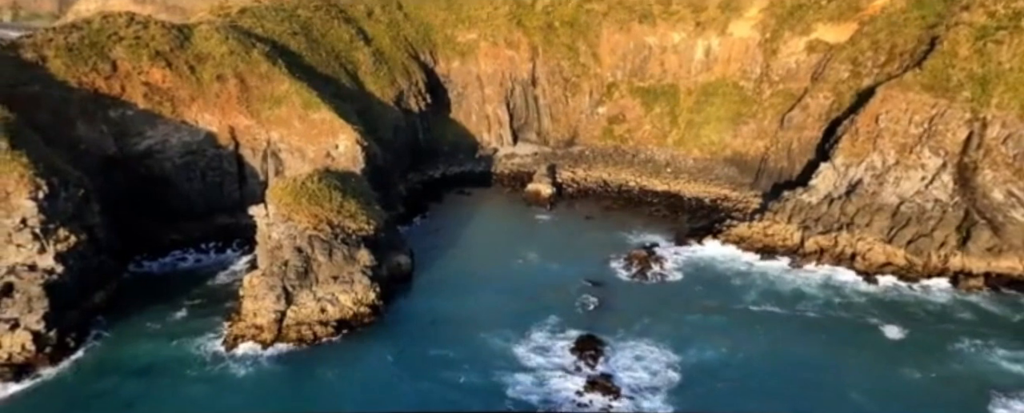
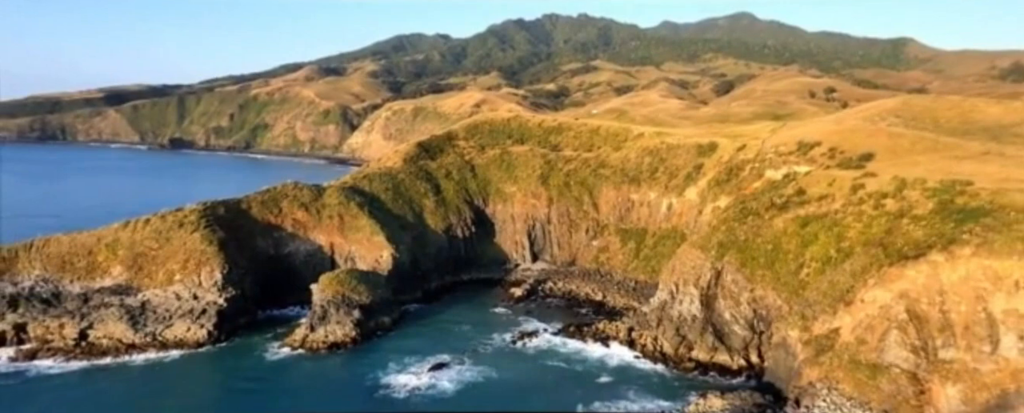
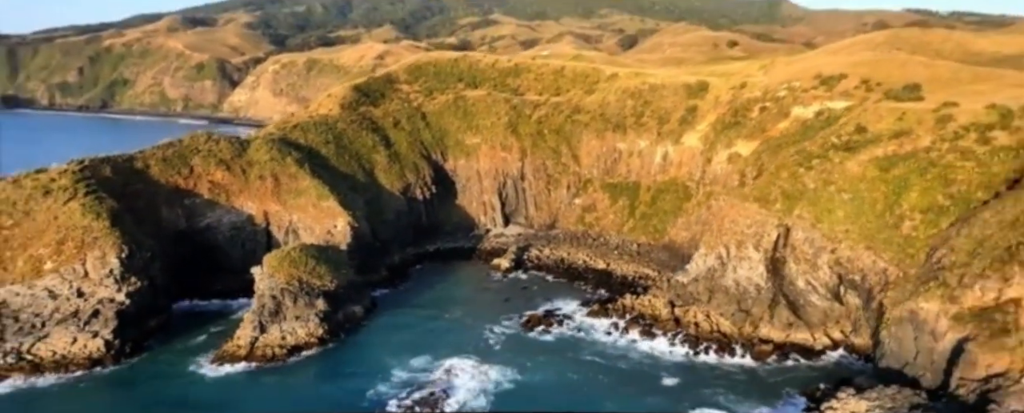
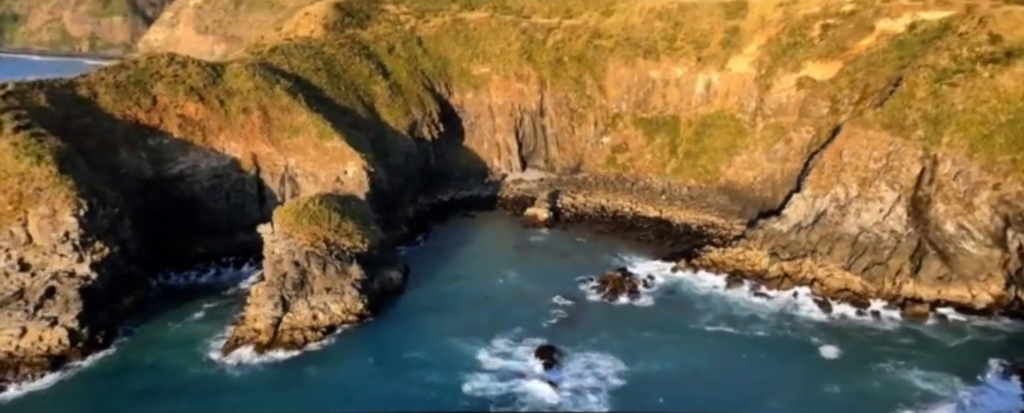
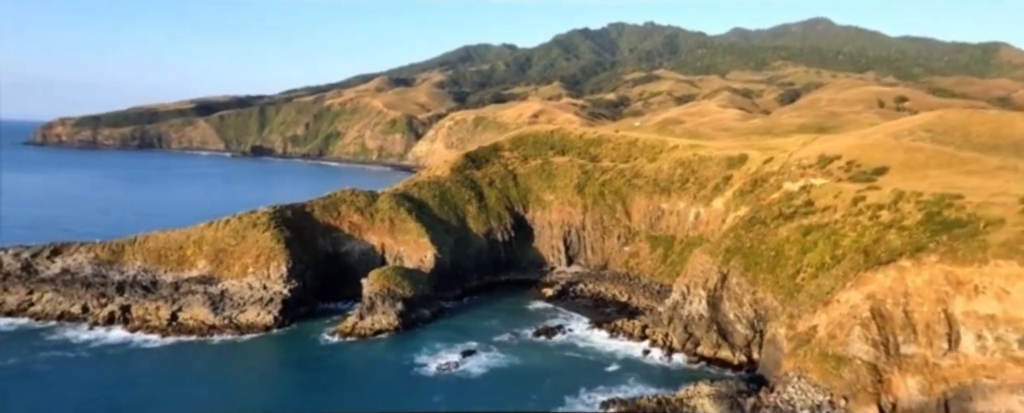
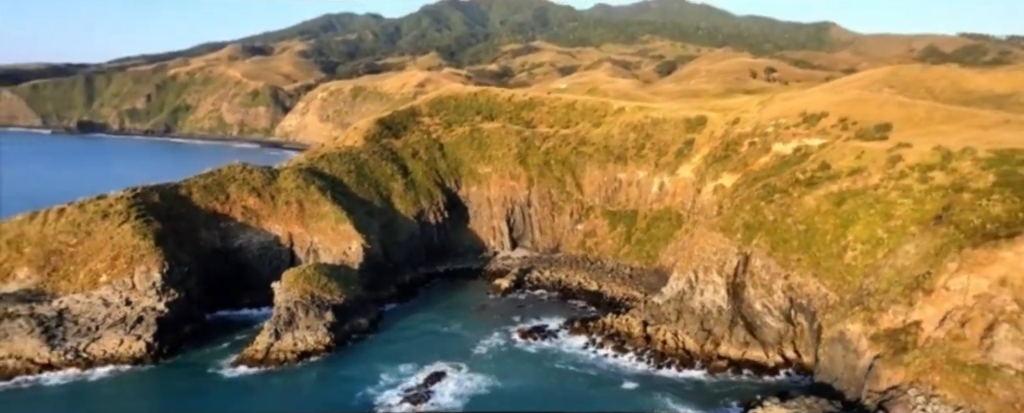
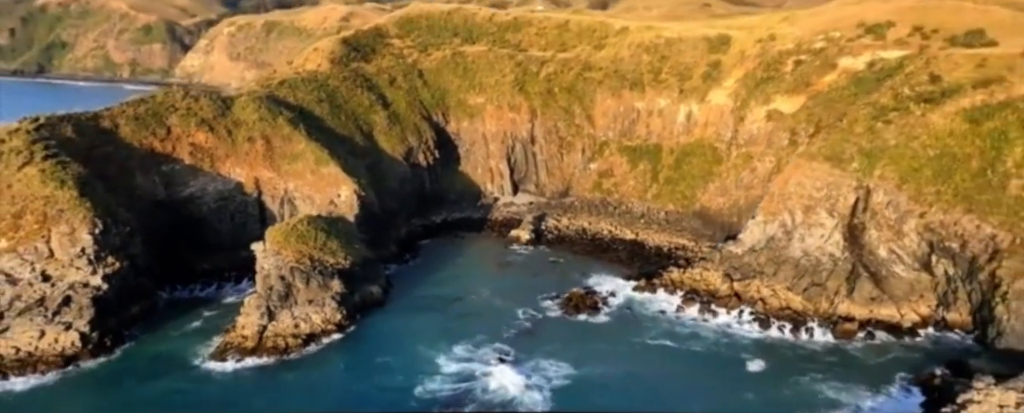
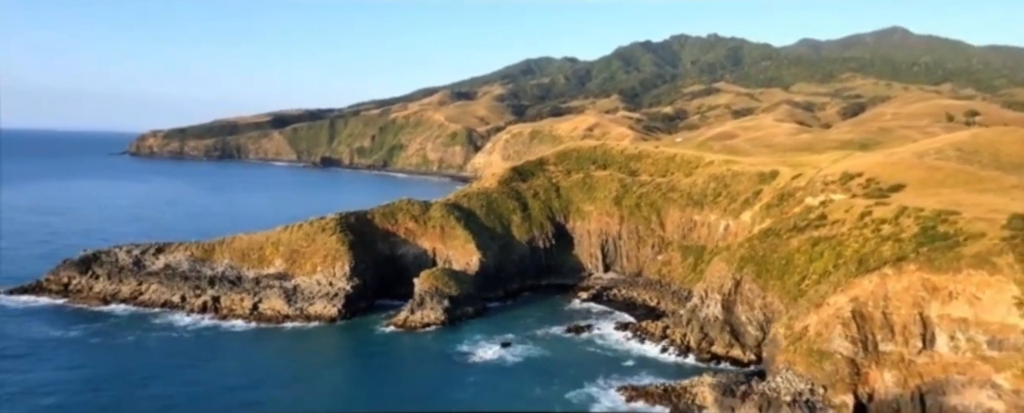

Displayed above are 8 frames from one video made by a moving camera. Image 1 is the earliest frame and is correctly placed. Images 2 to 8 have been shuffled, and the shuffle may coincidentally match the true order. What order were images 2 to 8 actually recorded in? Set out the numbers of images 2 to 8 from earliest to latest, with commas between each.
4, 7, 3, 6, 2, 5, 8
